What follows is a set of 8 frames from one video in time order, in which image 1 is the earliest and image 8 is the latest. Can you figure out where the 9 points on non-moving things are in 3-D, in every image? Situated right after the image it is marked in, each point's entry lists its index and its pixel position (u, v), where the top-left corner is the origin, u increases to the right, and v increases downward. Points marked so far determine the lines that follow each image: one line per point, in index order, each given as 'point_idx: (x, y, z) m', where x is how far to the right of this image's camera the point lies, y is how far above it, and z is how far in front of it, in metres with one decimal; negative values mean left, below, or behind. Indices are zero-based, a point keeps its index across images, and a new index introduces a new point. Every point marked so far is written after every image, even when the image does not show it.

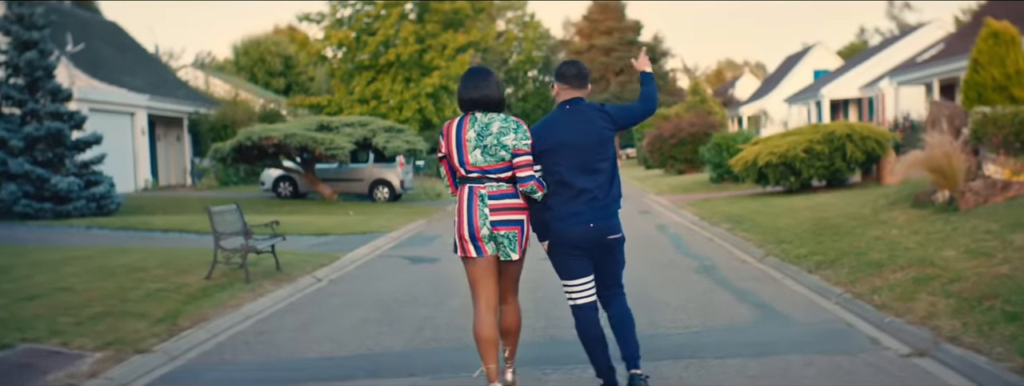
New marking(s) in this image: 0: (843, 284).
0: (+3.3, -0.9, +9.5) m
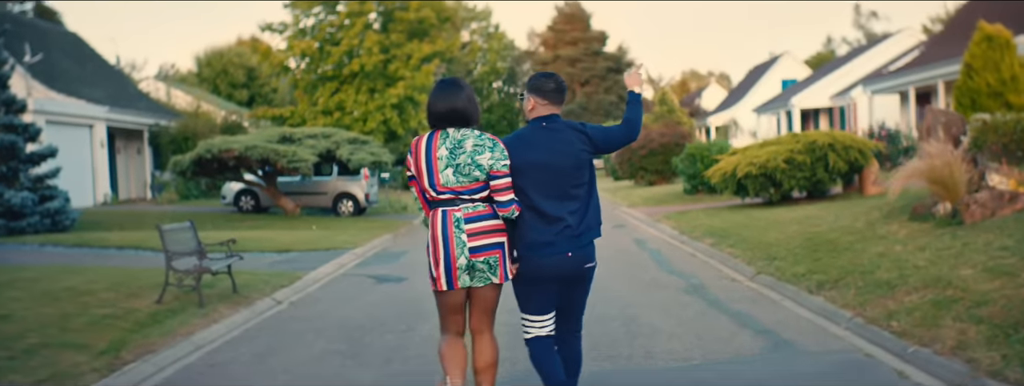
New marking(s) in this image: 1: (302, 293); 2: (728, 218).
0: (+3.1, -1.0, +8.7) m
1: (-2.5, -1.2, +11.6) m
2: (+4.3, -0.5, +19.0) m
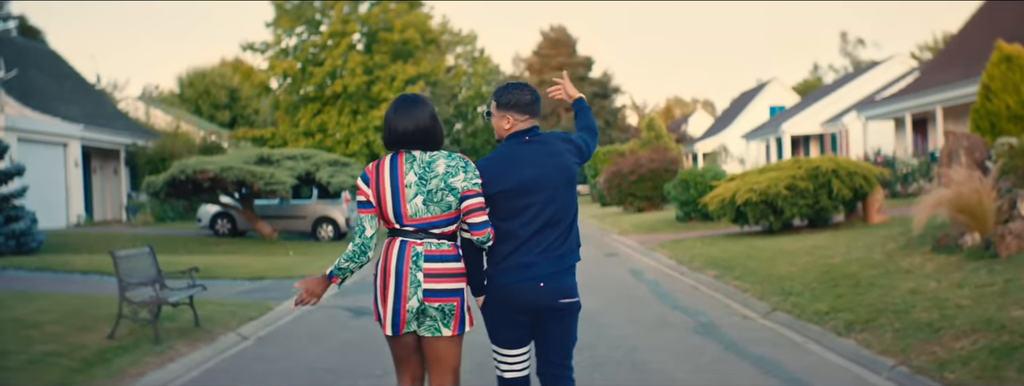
0: (+3.0, -1.3, +7.7) m
1: (-2.6, -1.5, +10.5) m
2: (+4.1, -1.0, +18.0) m
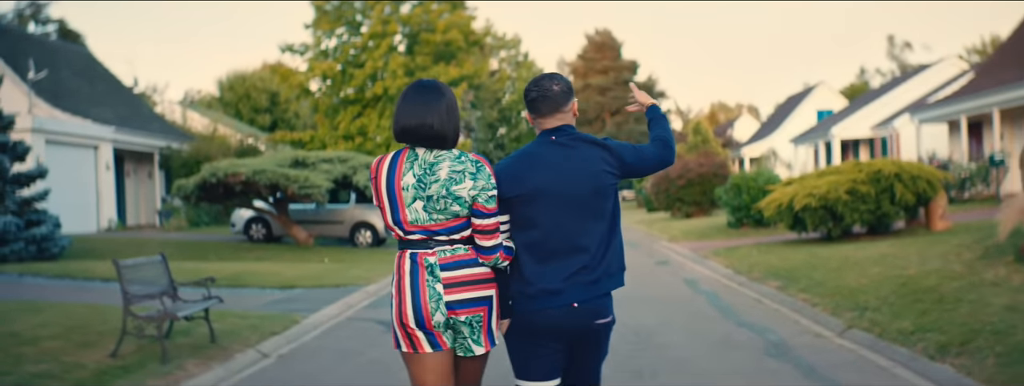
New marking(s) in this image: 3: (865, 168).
0: (+3.4, -1.3, +6.6) m
1: (-2.1, -1.5, +9.6) m
2: (+4.8, -1.1, +16.8) m
3: (+7.3, +0.5, +19.8) m
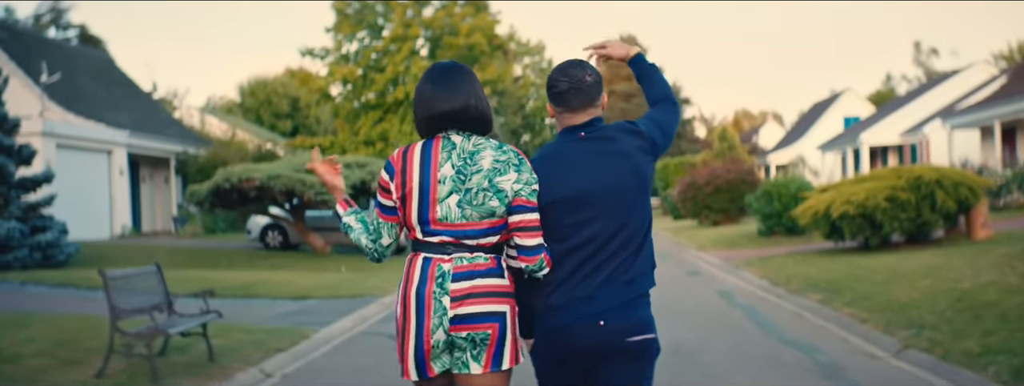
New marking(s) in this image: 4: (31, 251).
0: (+3.5, -1.3, +5.8) m
1: (-1.9, -1.6, +8.9) m
2: (+5.2, -1.2, +16.0) m
3: (+7.7, +0.4, +18.9) m
4: (-8.1, -1.0, +16.2) m
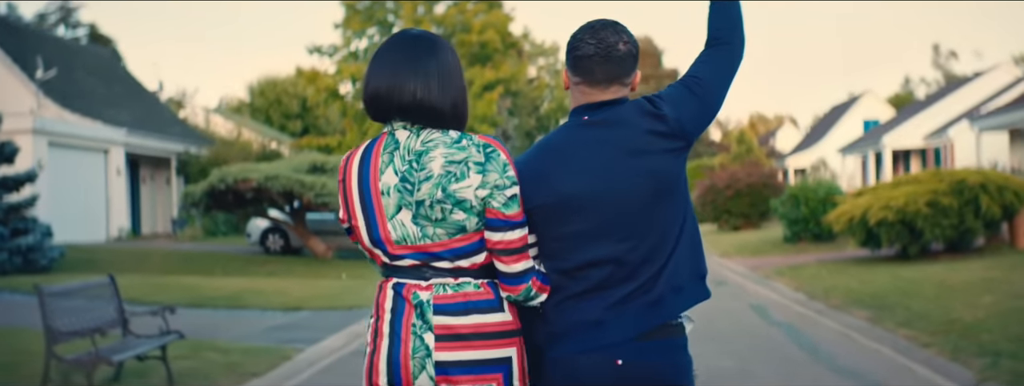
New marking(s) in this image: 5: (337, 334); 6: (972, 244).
0: (+3.5, -1.4, +4.6) m
1: (-1.8, -1.6, +7.7) m
2: (+5.4, -1.3, +14.7) m
3: (+8.0, +0.3, +17.6) m
4: (-7.9, -1.0, +15.1) m
5: (-1.9, -1.5, +10.3) m
6: (+8.8, -1.0, +18.3) m
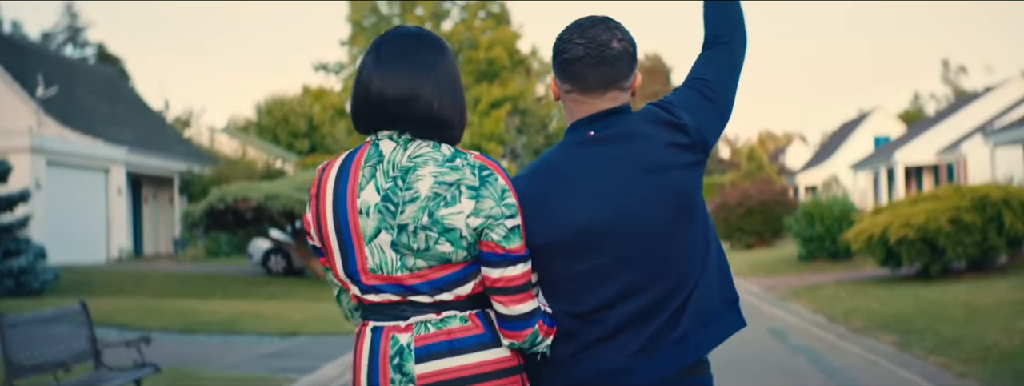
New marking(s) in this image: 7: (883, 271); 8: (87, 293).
0: (+3.5, -1.5, +4.0) m
1: (-1.8, -1.7, +7.2) m
2: (+5.5, -1.5, +14.1) m
3: (+8.1, 0.0, +17.1) m
4: (-7.8, -1.3, +14.7) m
5: (-1.8, -1.7, +9.8) m
6: (+8.9, -1.3, +17.7) m
7: (+7.5, -1.6, +19.7) m
8: (-7.1, -1.6, +16.1) m
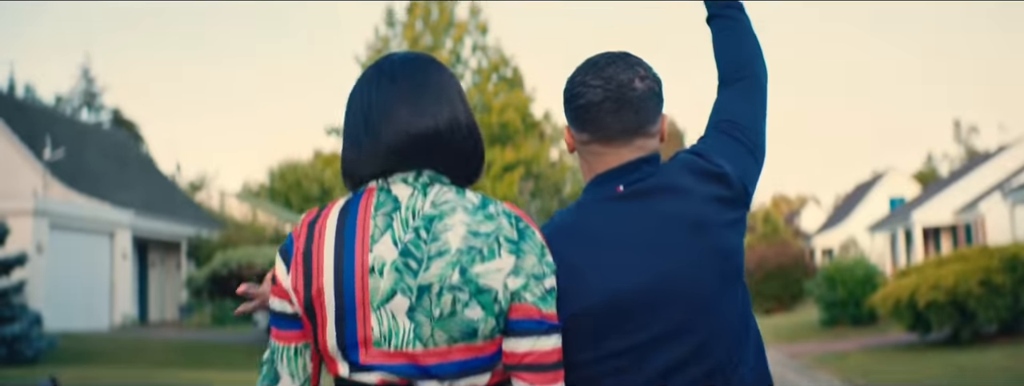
0: (+3.6, -1.7, +3.3) m
1: (-1.7, -2.2, +6.6) m
2: (+5.7, -2.4, +13.4) m
3: (+8.3, -1.1, +16.4) m
4: (-7.6, -2.3, +14.2) m
5: (-1.7, -2.3, +9.2) m
6: (+9.1, -2.4, +17.0) m
7: (+7.8, -2.8, +18.9) m
8: (-6.9, -2.7, +15.6) m
